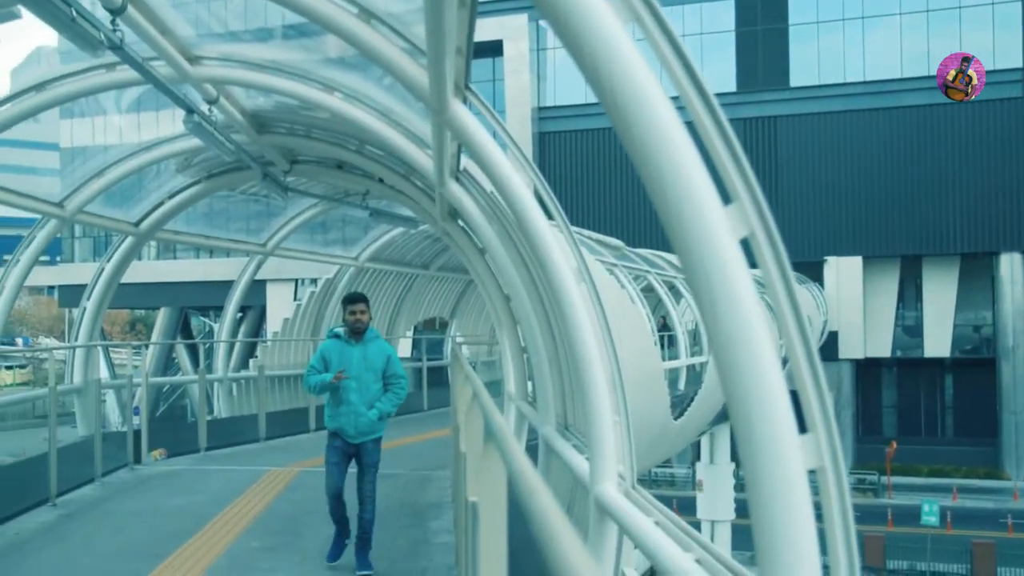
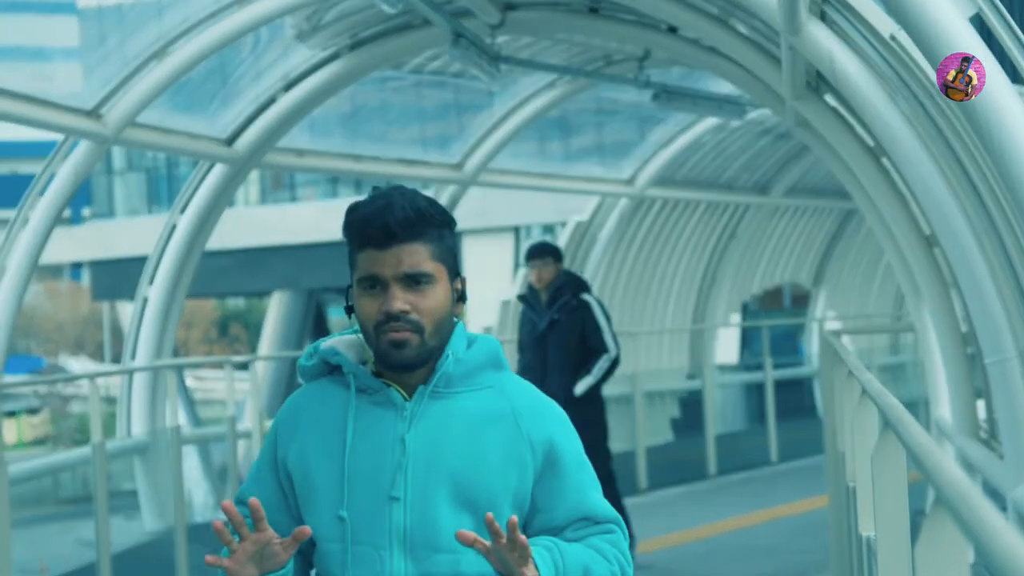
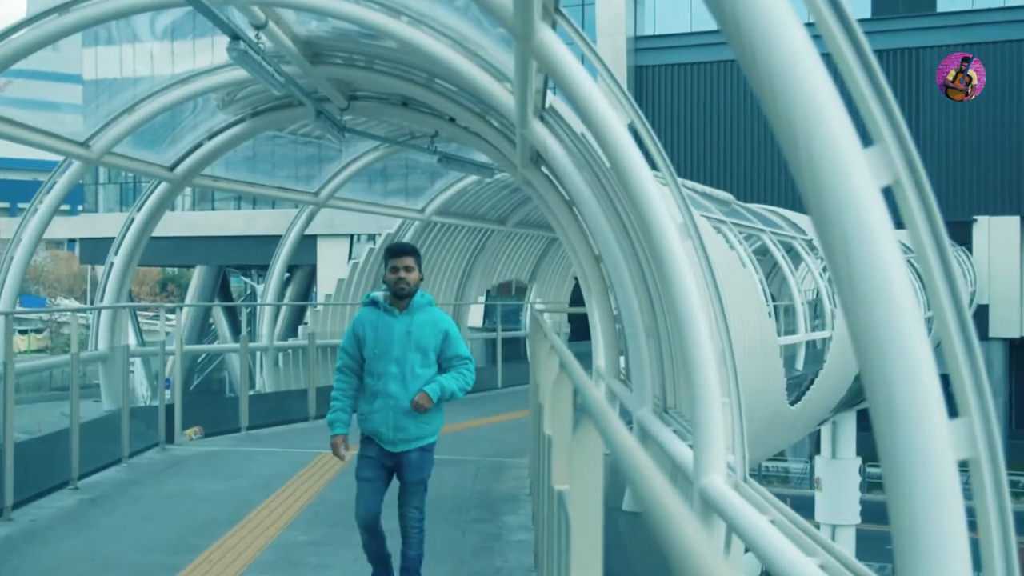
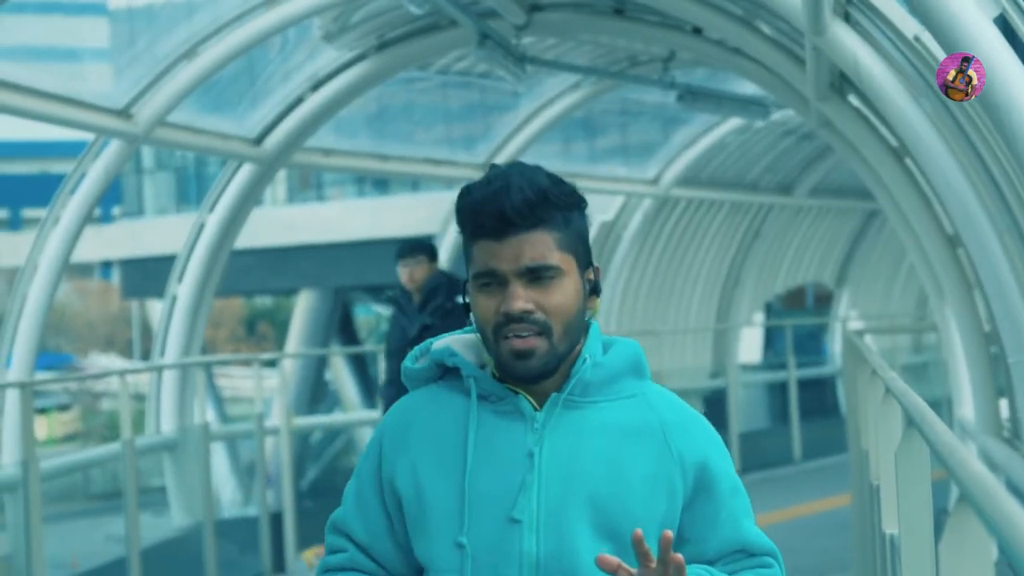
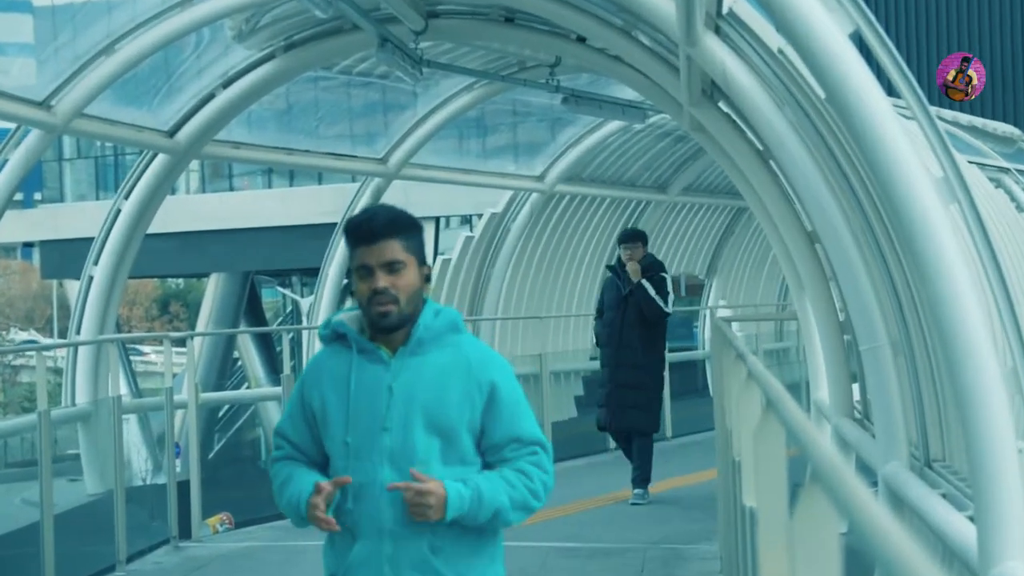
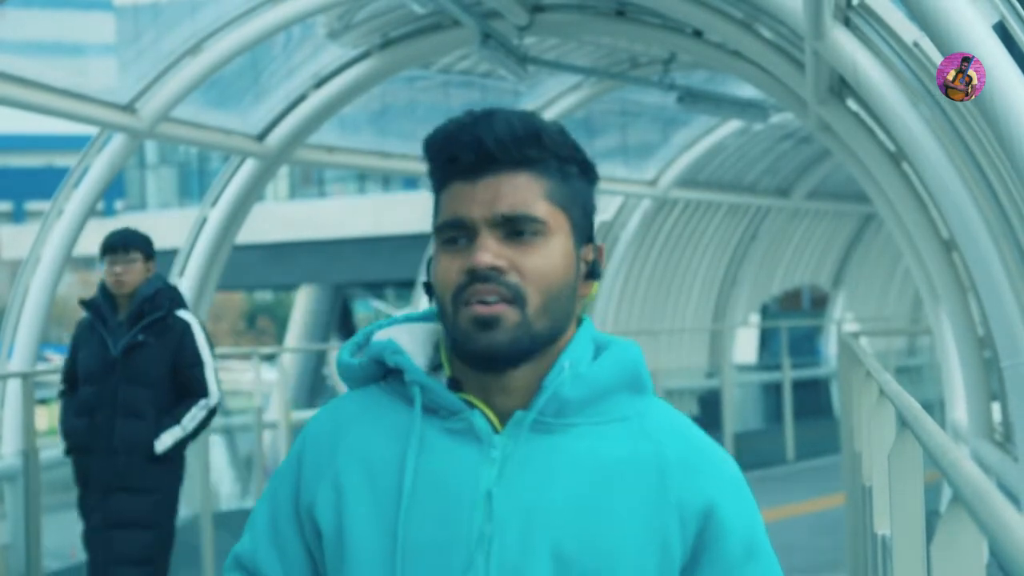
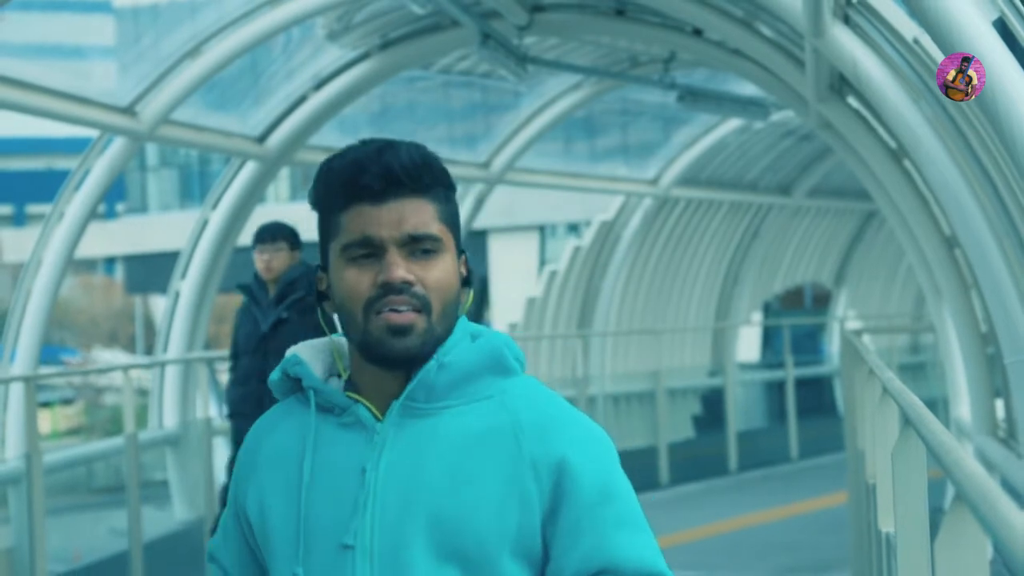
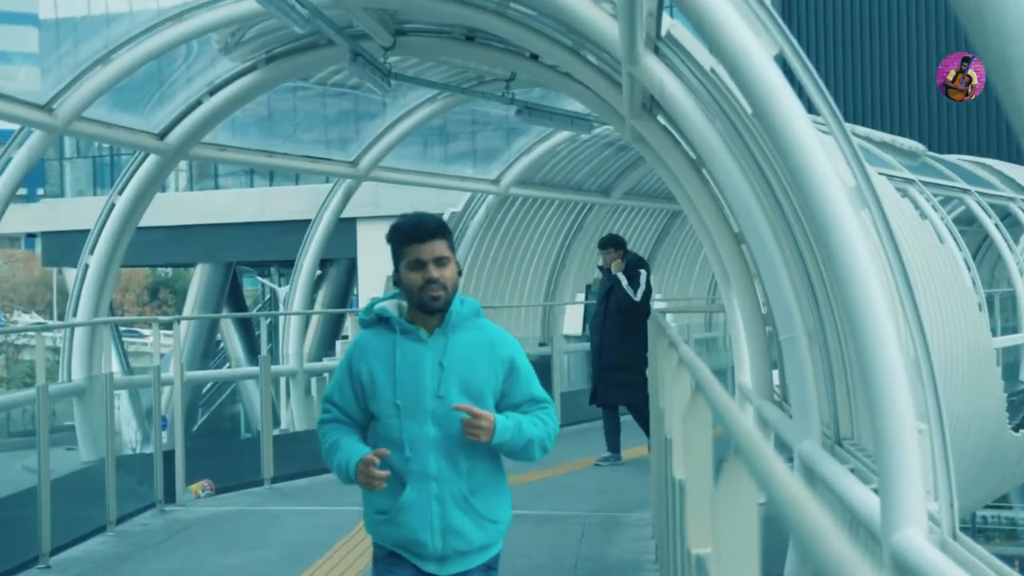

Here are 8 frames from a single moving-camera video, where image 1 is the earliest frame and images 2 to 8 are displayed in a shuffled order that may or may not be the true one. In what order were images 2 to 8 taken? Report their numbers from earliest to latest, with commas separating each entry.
3, 8, 5, 2, 4, 7, 6
